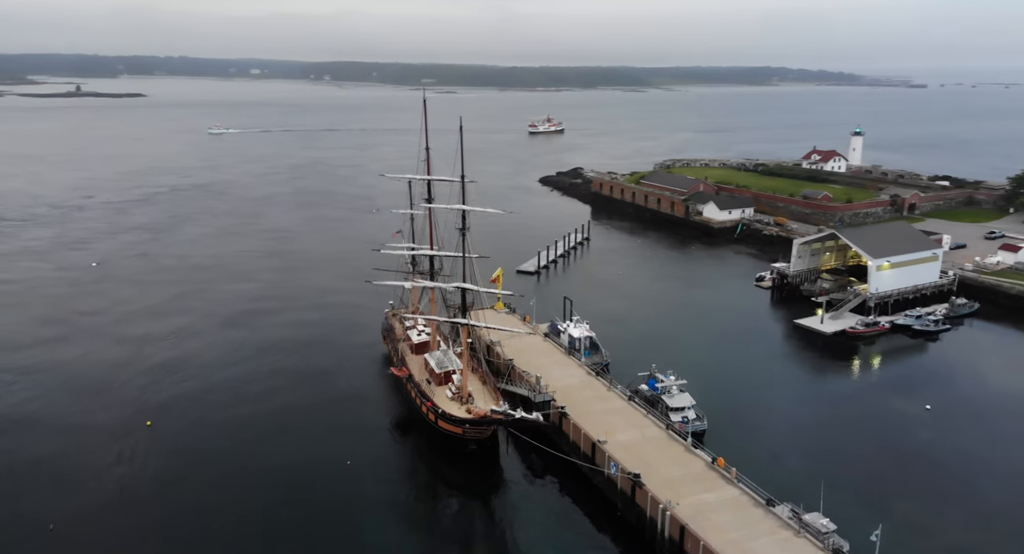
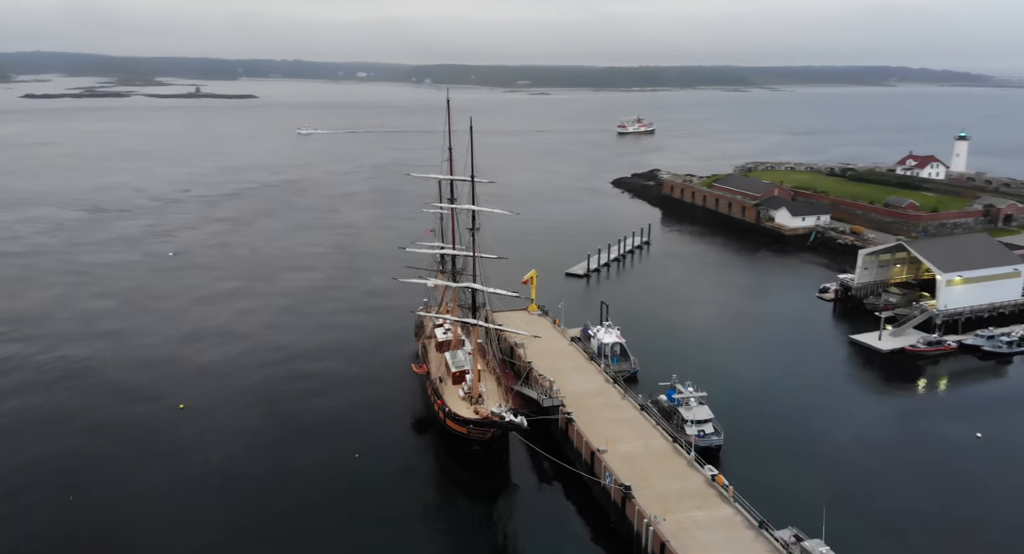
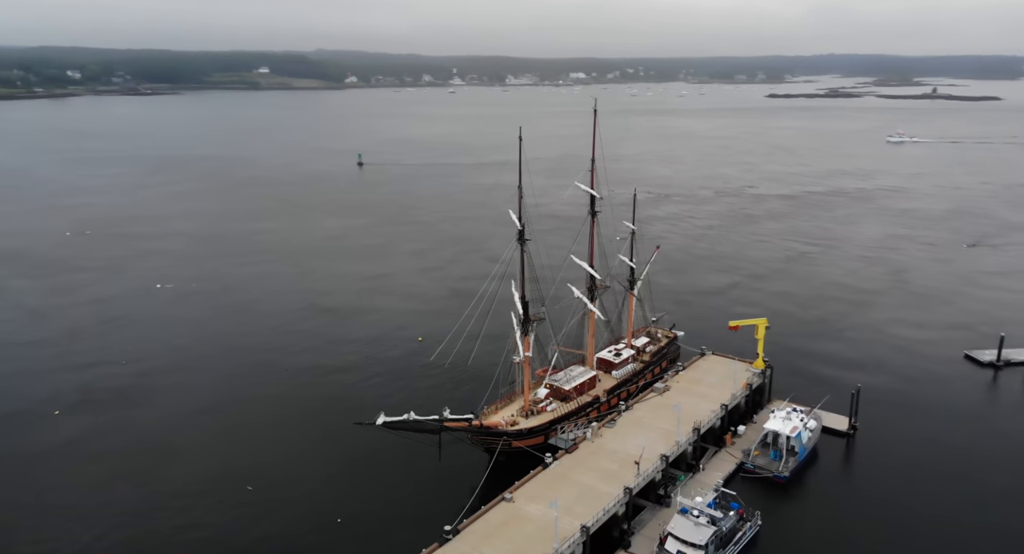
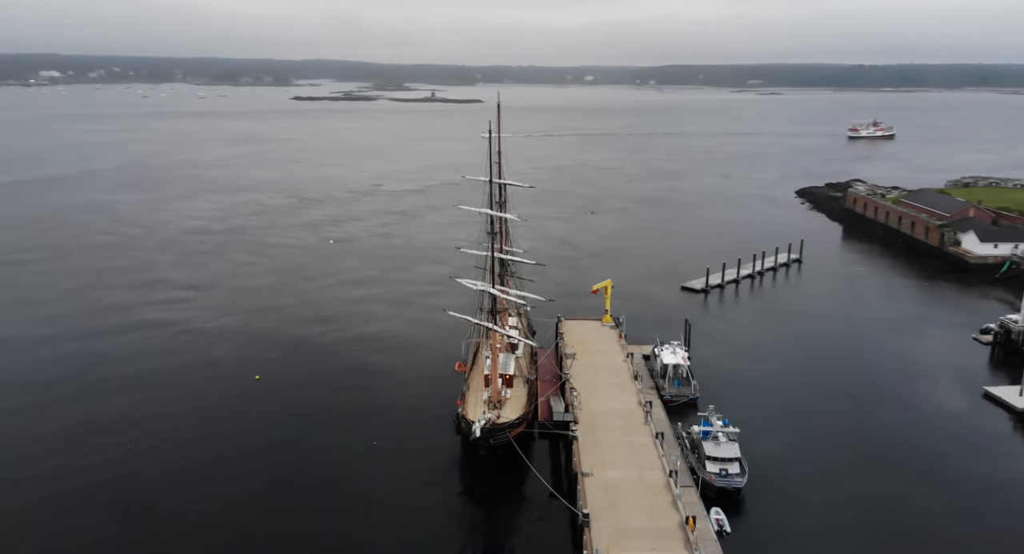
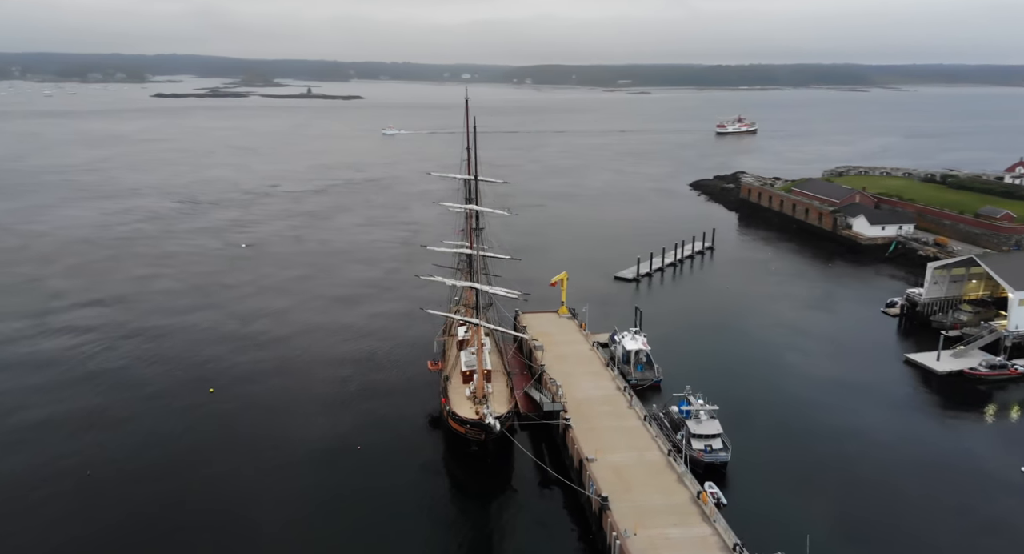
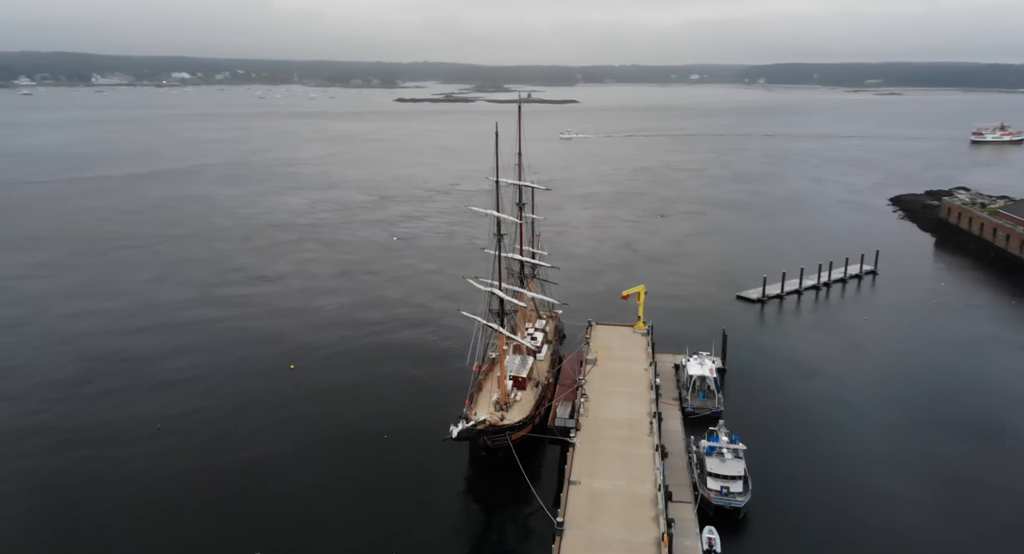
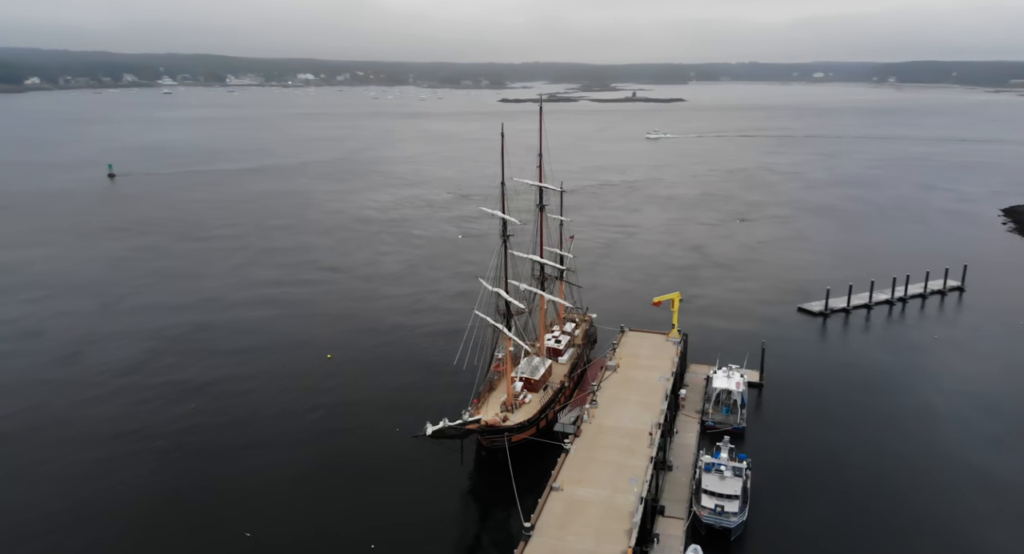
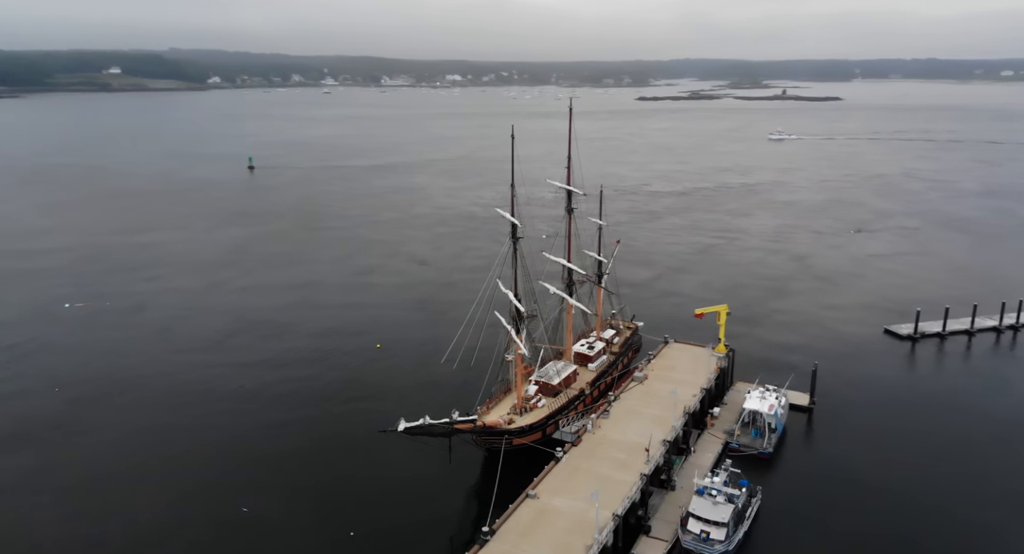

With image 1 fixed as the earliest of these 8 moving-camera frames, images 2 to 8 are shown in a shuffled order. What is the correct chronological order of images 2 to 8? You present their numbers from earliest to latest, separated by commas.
2, 5, 4, 6, 7, 8, 3
